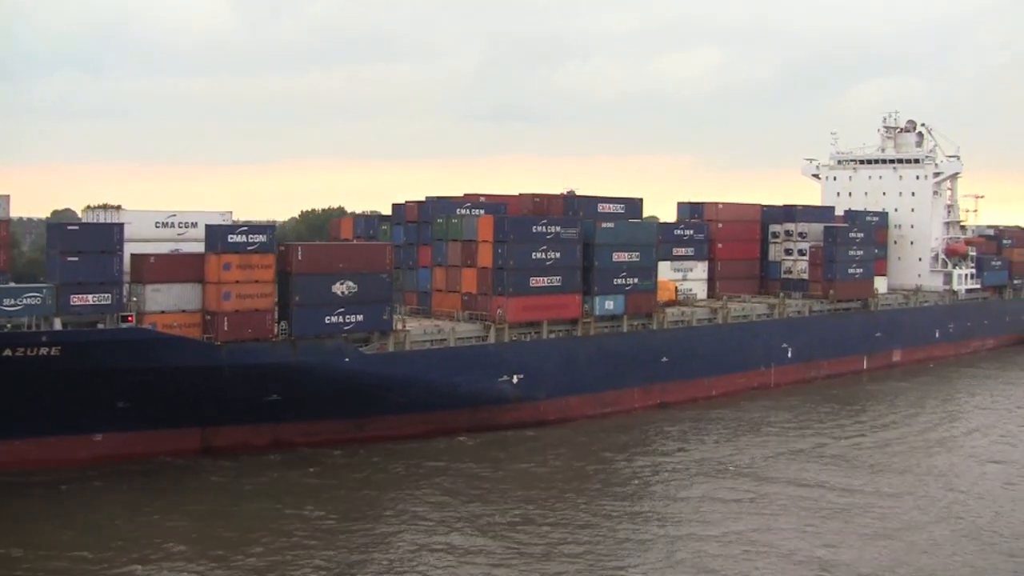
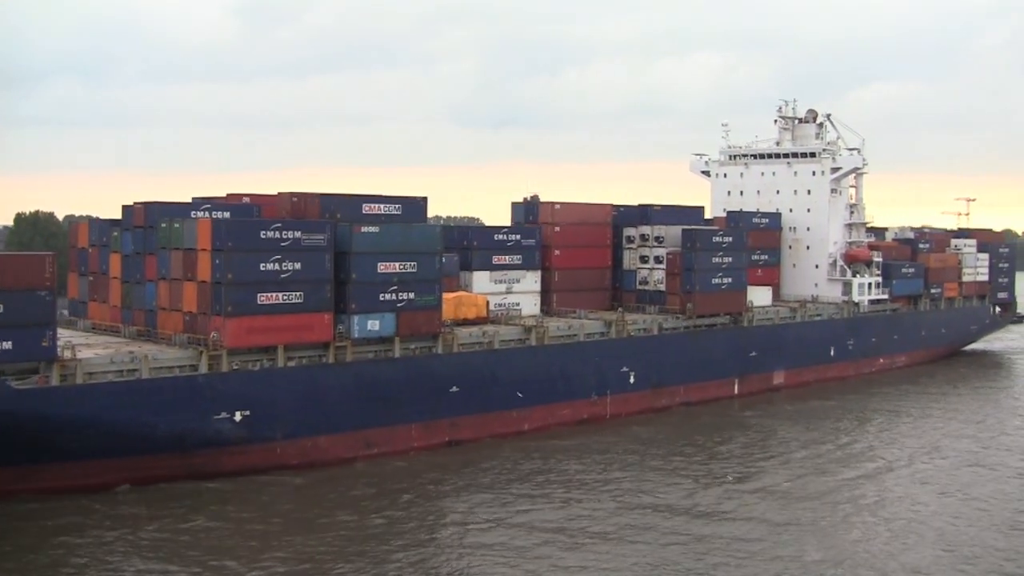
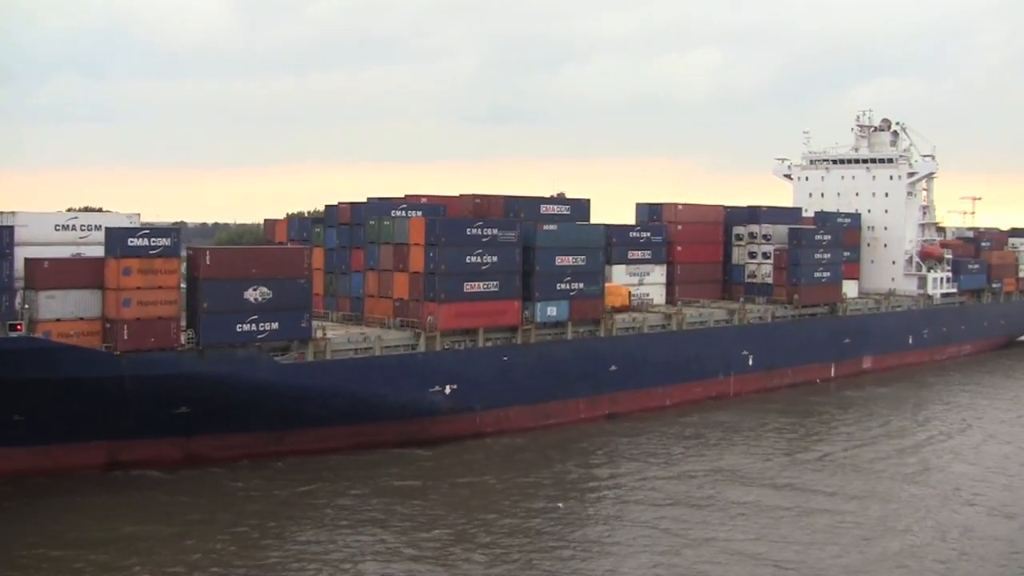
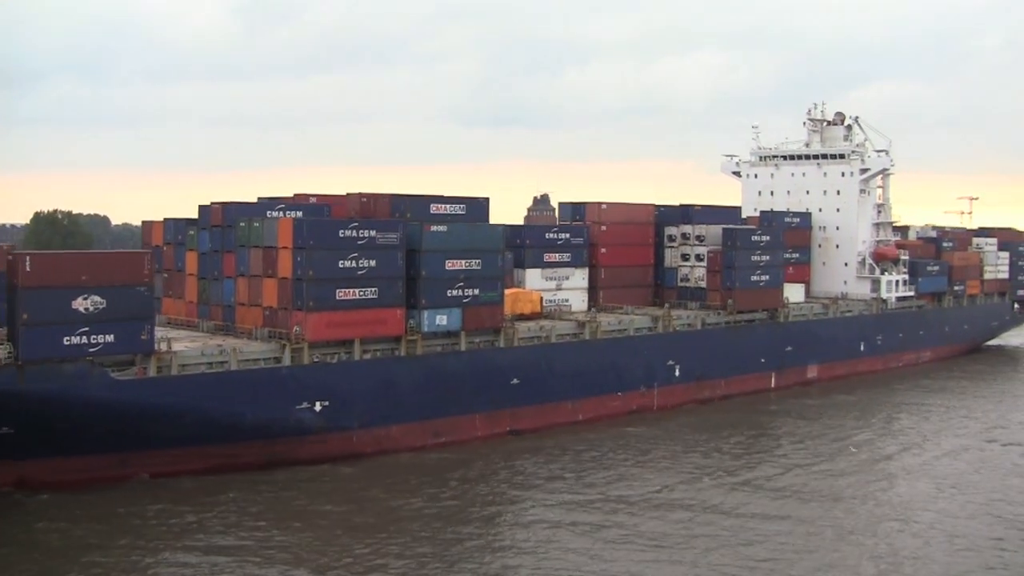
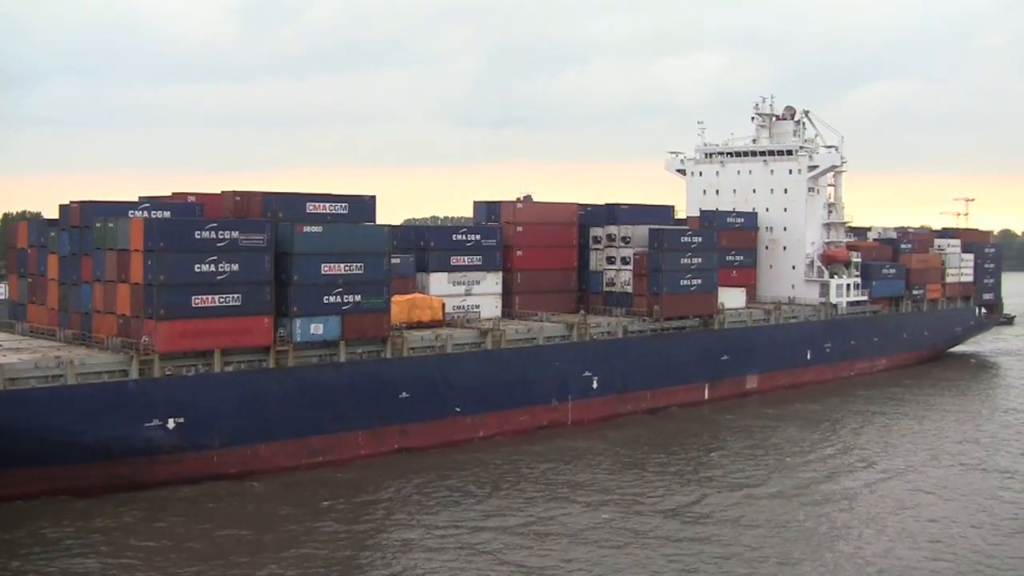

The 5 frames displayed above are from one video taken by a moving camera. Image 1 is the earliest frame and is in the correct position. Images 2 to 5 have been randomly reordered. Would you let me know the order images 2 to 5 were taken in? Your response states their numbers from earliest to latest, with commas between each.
3, 4, 2, 5
